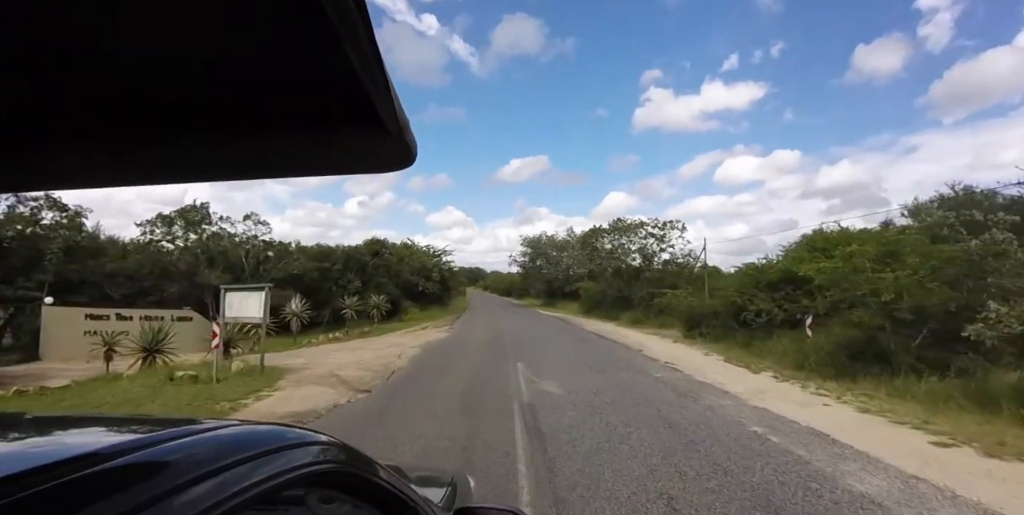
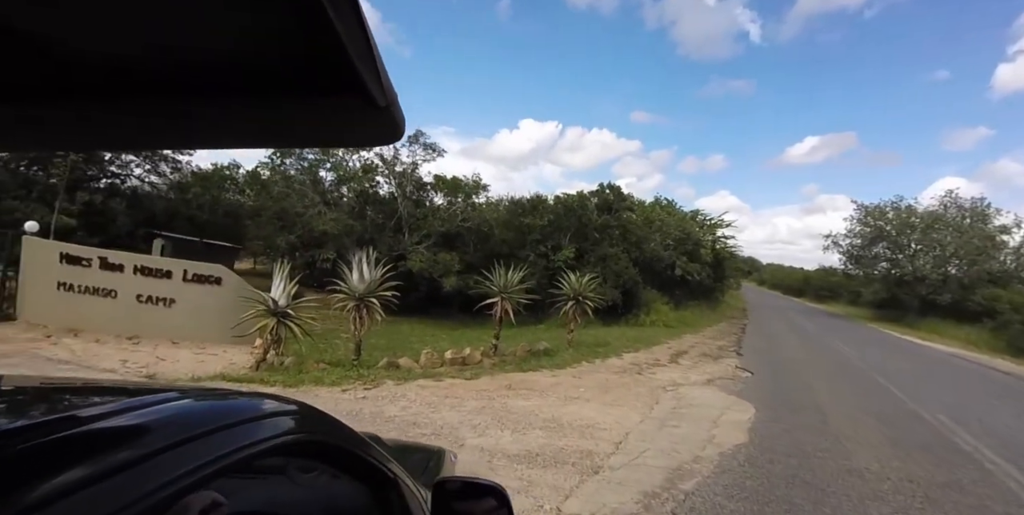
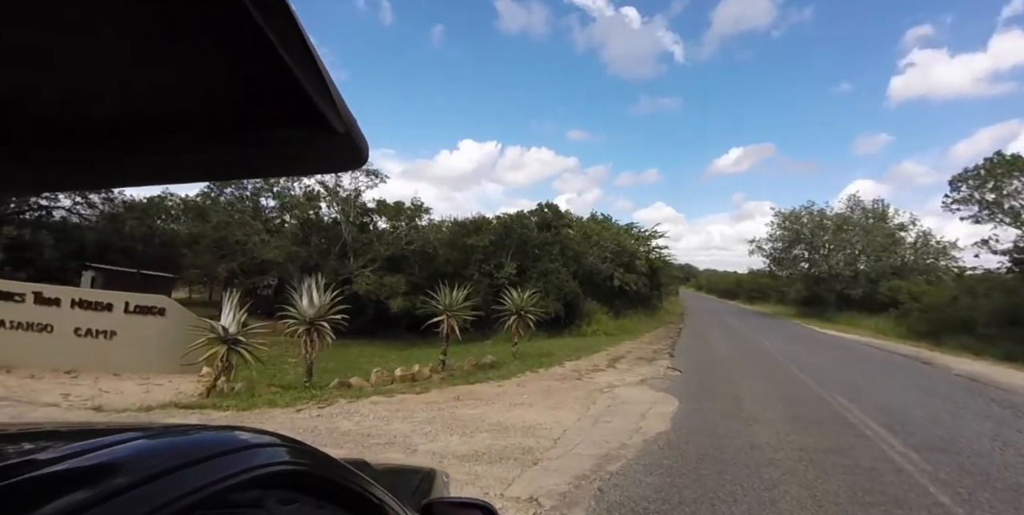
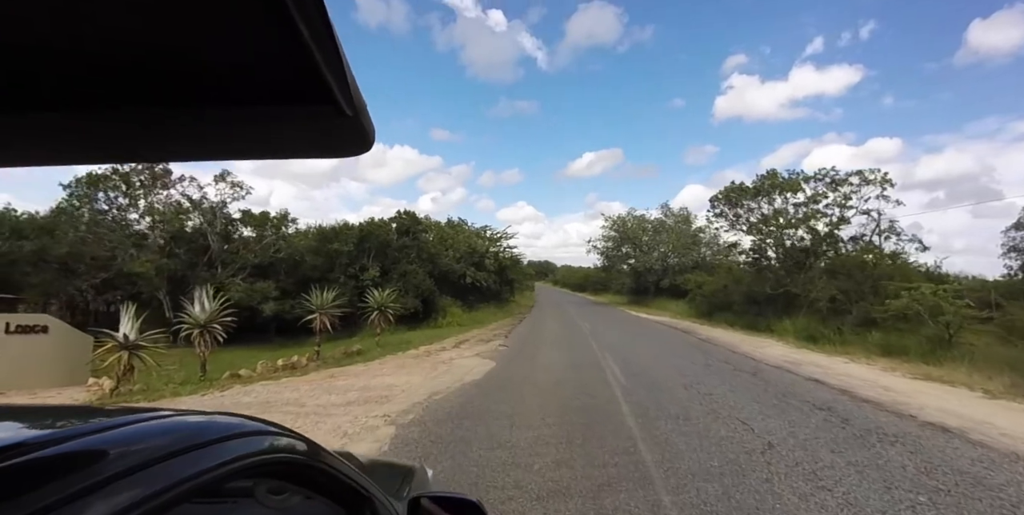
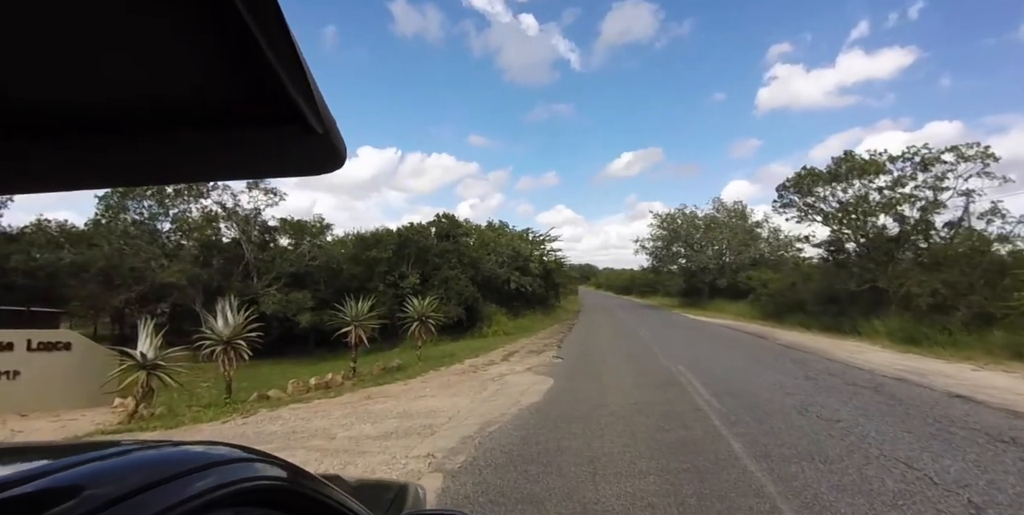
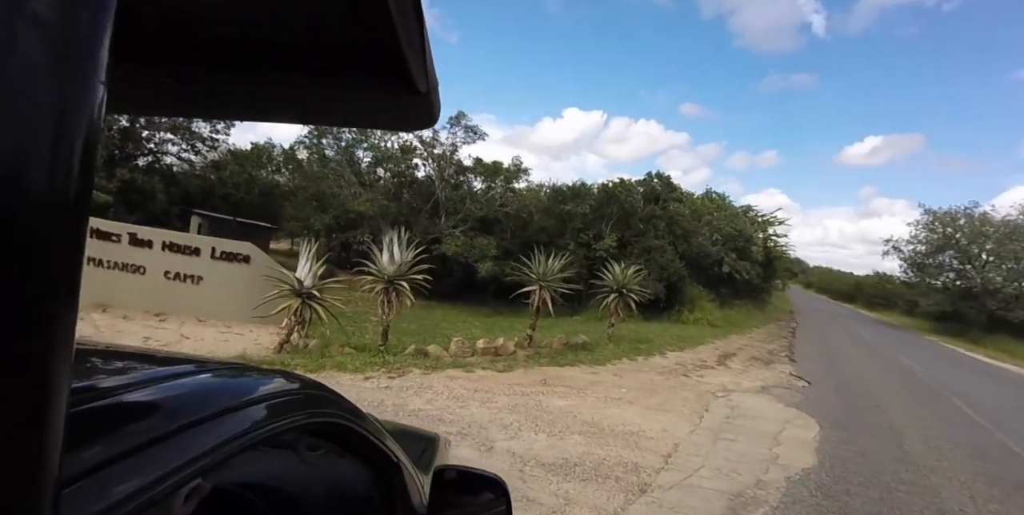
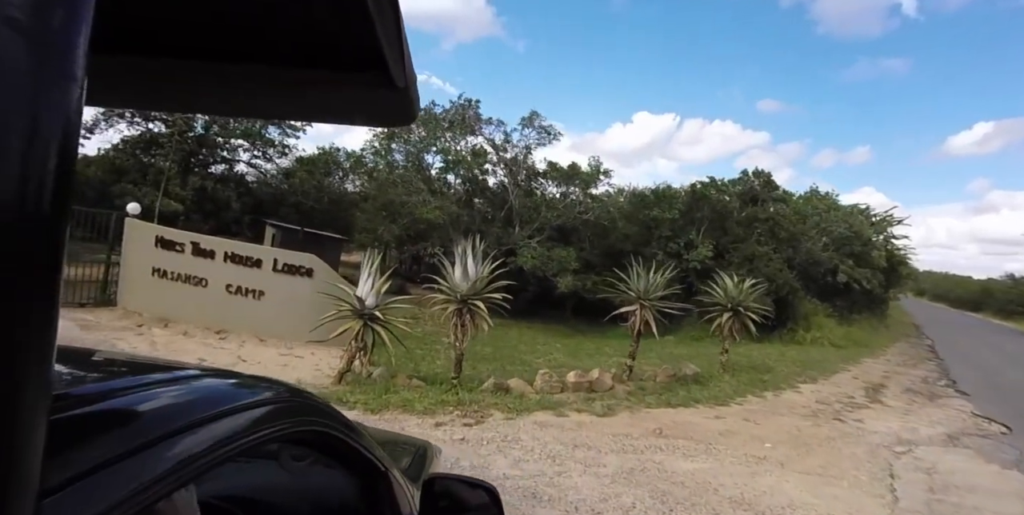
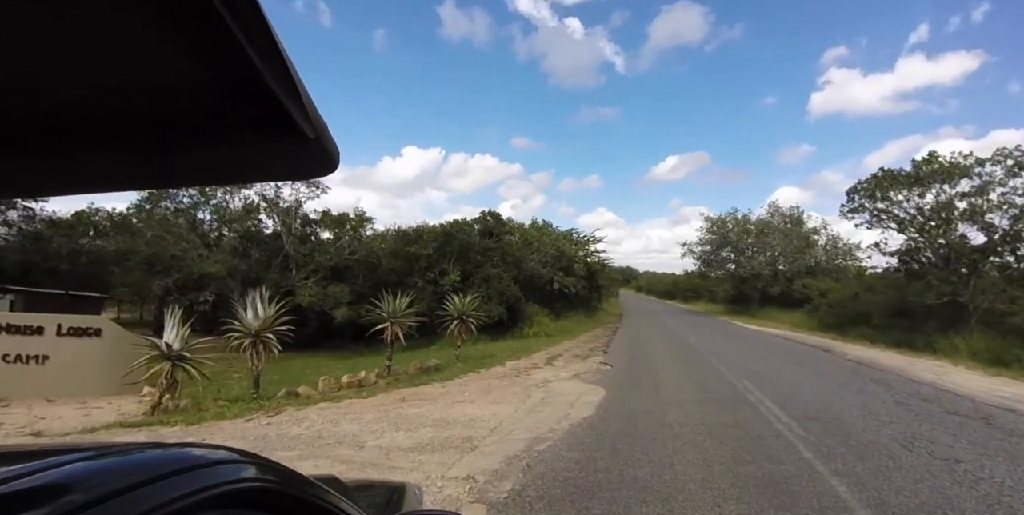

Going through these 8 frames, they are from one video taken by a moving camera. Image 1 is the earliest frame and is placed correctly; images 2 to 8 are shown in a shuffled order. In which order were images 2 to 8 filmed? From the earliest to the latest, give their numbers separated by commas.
4, 5, 8, 3, 2, 6, 7
